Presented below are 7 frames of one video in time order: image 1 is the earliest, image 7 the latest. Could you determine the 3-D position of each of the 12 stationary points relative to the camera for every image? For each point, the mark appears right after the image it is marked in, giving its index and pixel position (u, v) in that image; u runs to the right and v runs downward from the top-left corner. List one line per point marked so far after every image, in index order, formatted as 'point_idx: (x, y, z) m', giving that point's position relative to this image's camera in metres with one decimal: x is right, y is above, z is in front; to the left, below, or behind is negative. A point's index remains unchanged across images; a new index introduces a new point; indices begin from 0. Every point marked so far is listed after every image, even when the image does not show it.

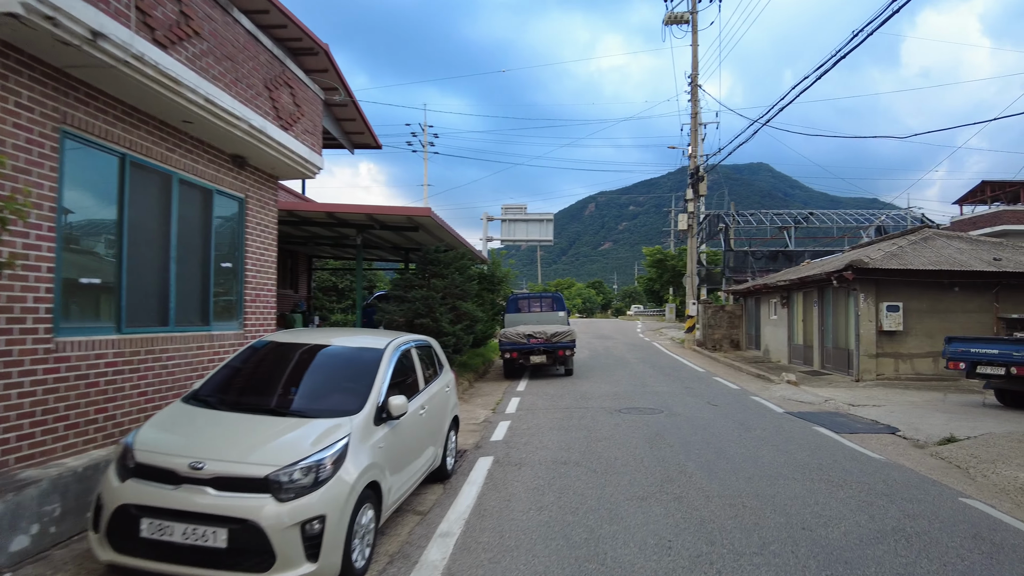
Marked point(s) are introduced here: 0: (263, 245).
0: (-3.0, +0.5, +7.9) m
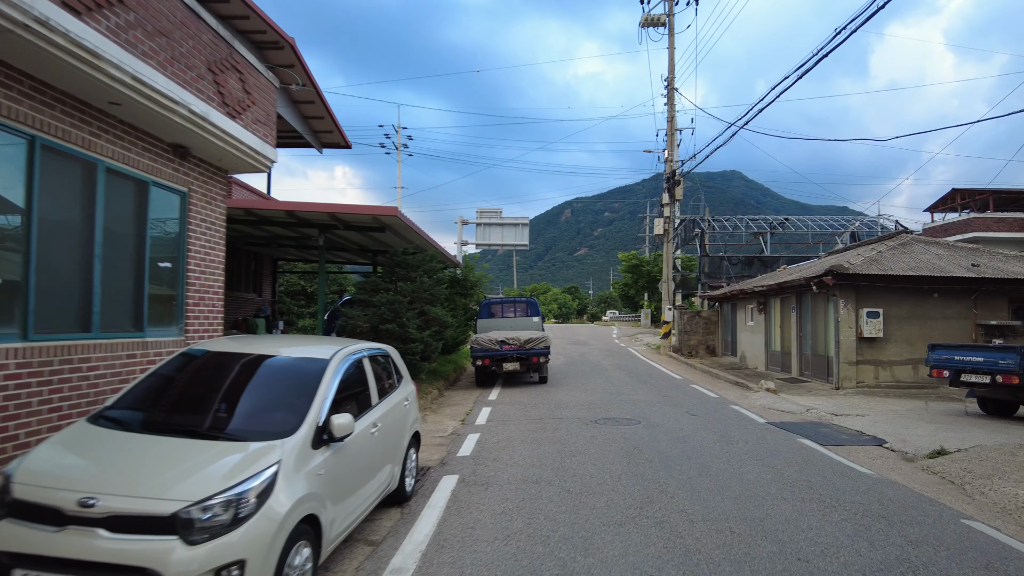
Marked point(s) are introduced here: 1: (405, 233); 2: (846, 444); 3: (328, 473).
0: (-3.4, +0.5, +7.3) m
1: (-2.0, +1.0, +12.3) m
2: (+4.3, -2.0, +8.5) m
3: (-1.1, -1.1, +3.9) m
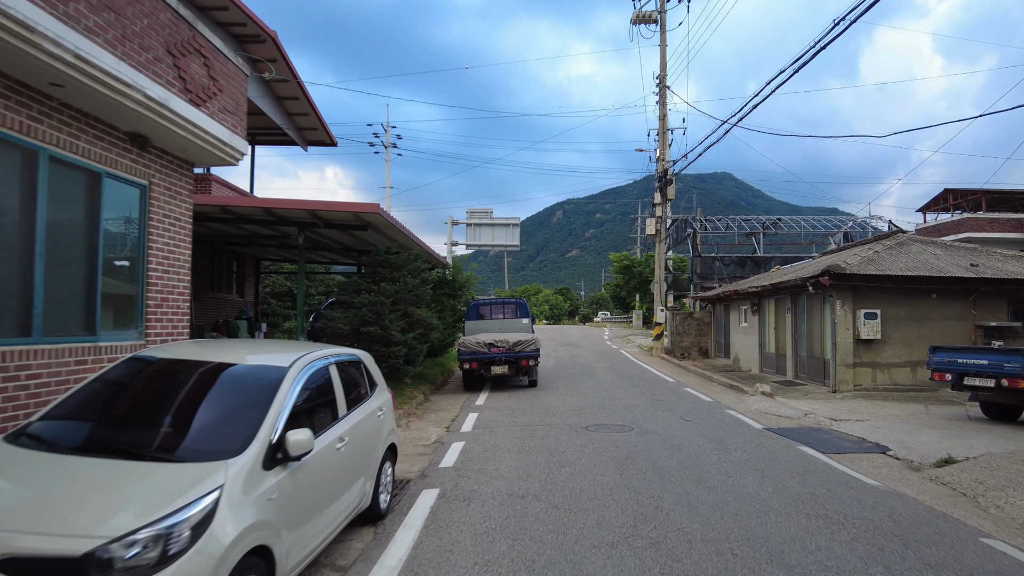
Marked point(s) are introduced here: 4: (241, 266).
0: (-3.5, +0.5, +6.8) m
1: (-2.2, +1.0, +11.8) m
2: (+4.2, -2.0, +8.1) m
3: (-1.2, -1.1, +3.5) m
4: (-8.0, +0.7, +19.3) m
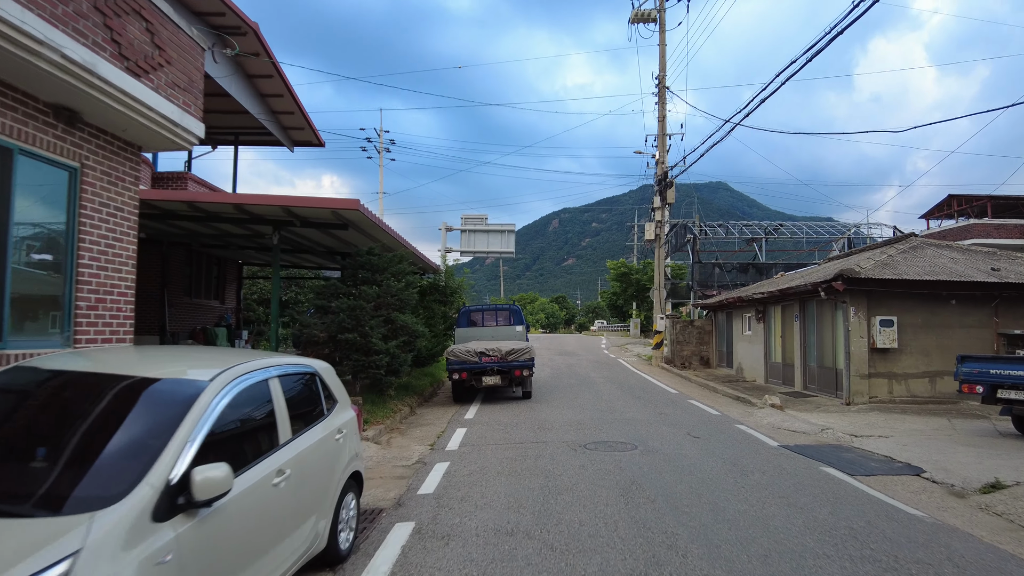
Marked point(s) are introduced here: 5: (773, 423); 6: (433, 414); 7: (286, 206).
0: (-3.6, +0.5, +5.9) m
1: (-2.3, +1.0, +11.0) m
2: (+4.0, -2.1, +7.2) m
3: (-1.3, -1.1, +2.6) m
4: (-8.1, +0.5, +18.4) m
5: (+4.3, -2.2, +10.9) m
6: (-1.4, -2.3, +11.9) m
7: (-3.4, +1.2, +9.9) m
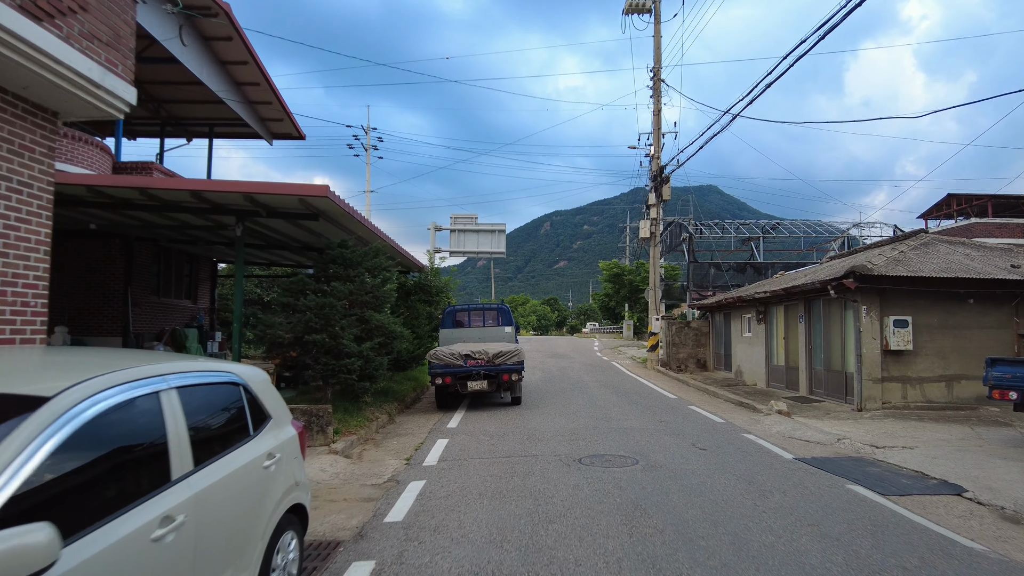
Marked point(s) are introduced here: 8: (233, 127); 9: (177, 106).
0: (-3.7, +0.6, +5.0) m
1: (-2.5, +1.0, +10.0) m
2: (+3.9, -2.0, +6.4) m
3: (-1.4, -1.0, +1.7) m
4: (-8.4, +0.5, +17.4) m
5: (+4.1, -2.2, +10.0) m
6: (-1.6, -2.2, +11.0) m
7: (-3.6, +1.3, +9.0) m
8: (-8.3, +4.8, +19.6) m
9: (-9.2, +5.0, +18.1) m
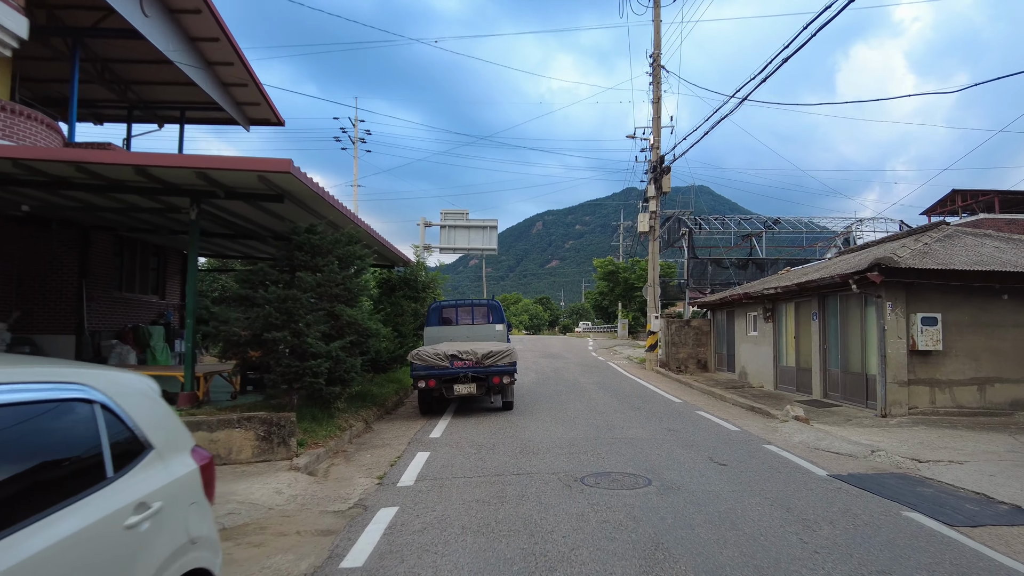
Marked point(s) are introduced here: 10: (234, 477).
0: (-3.8, +0.7, +3.8) m
1: (-2.7, +1.1, +8.8) m
2: (+3.8, -1.9, +5.3) m
3: (-1.4, -0.9, +0.5) m
4: (-8.6, +0.7, +16.2) m
5: (+4.0, -2.1, +8.9) m
6: (-1.8, -2.1, +9.8) m
7: (-3.7, +1.4, +7.8) m
8: (-8.5, +4.9, +18.3) m
9: (-9.4, +5.1, +16.8) m
10: (-3.0, -2.0, +7.0) m
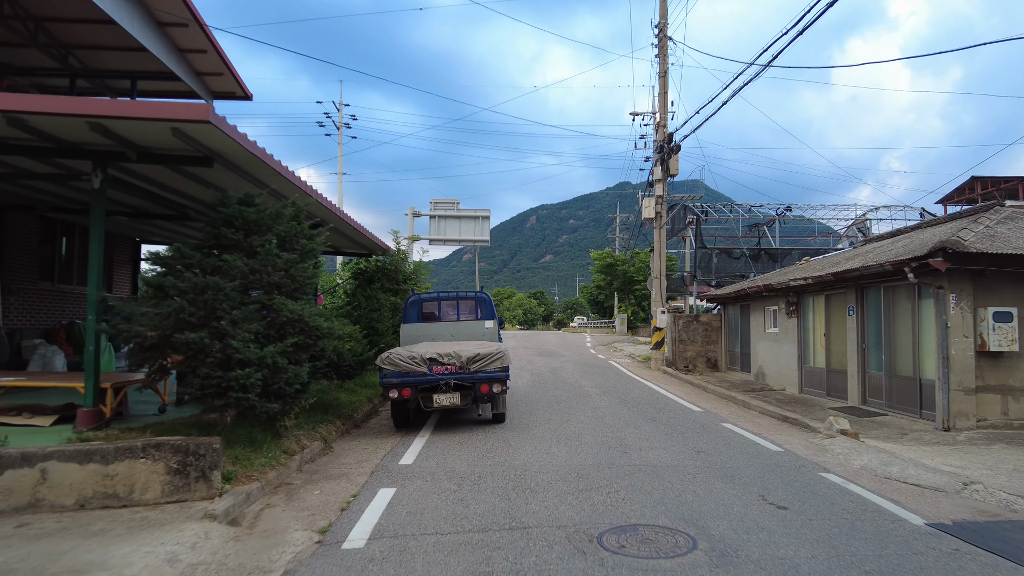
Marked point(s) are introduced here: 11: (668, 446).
0: (-3.8, +0.8, +1.9) m
1: (-2.8, +1.3, +7.0) m
2: (+3.8, -1.8, +3.5) m
3: (-1.4, -0.8, -1.3) m
4: (-8.8, +0.8, +14.2) m
5: (+3.9, -2.0, +7.2) m
6: (-1.9, -2.0, +8.0) m
7: (-3.8, +1.5, +5.9) m
8: (-8.7, +5.1, +16.4) m
9: (-9.6, +5.3, +14.9) m
10: (-3.0, -1.9, +5.2) m
11: (+1.9, -1.9, +7.9) m
